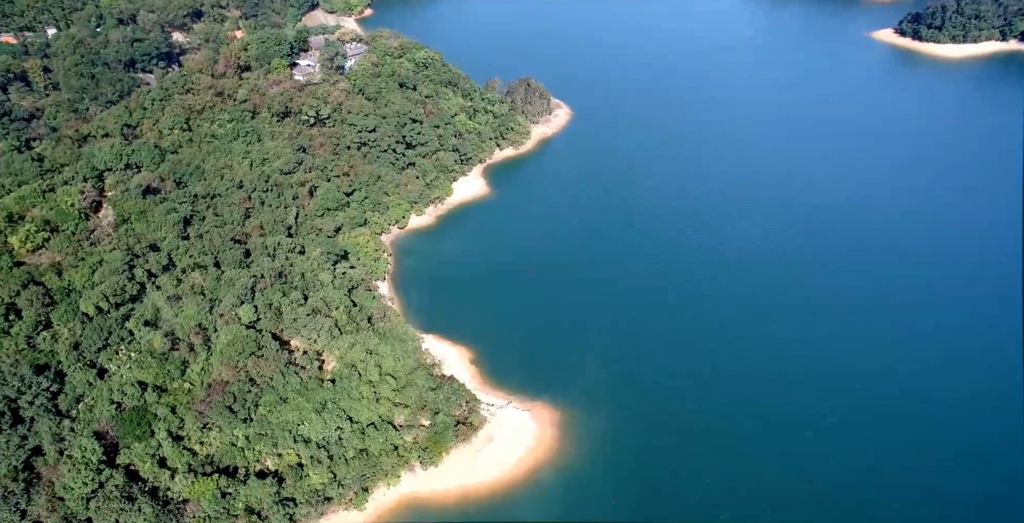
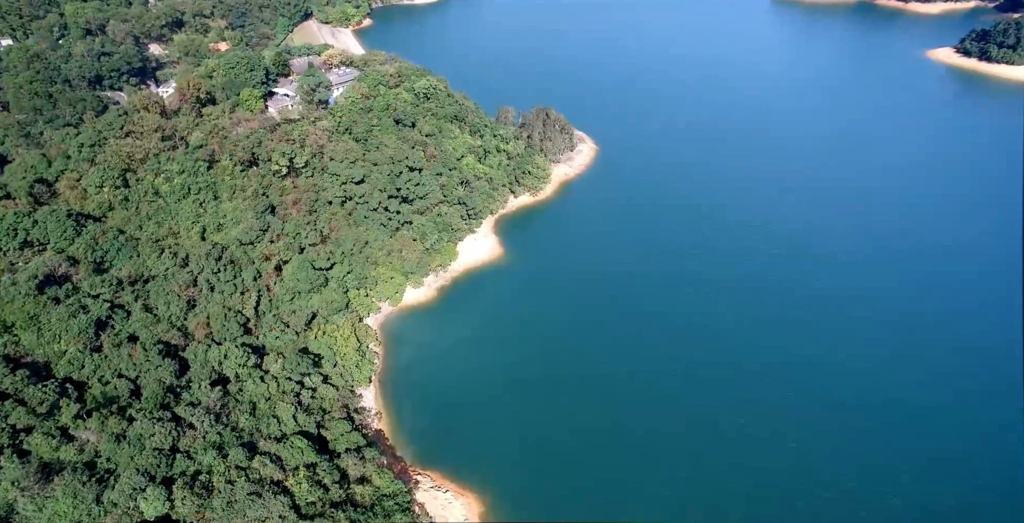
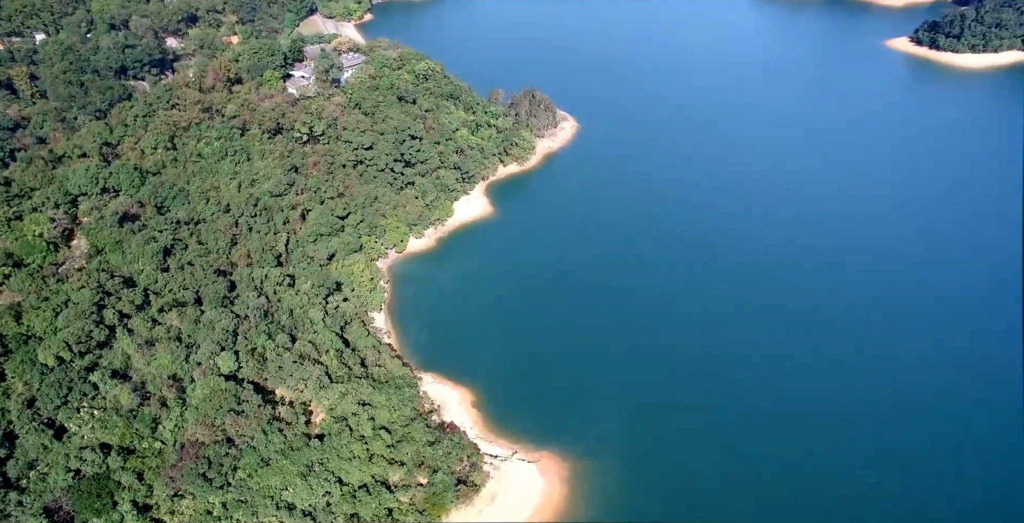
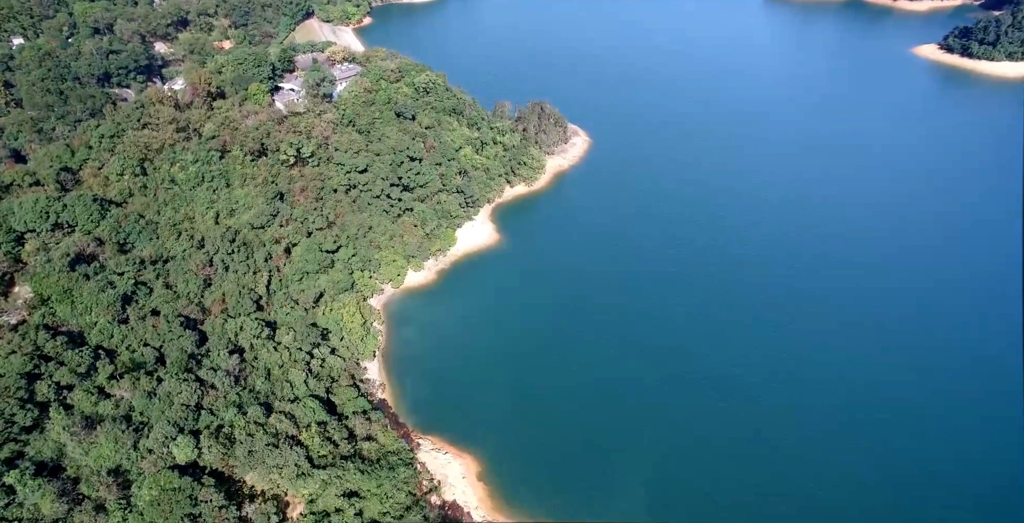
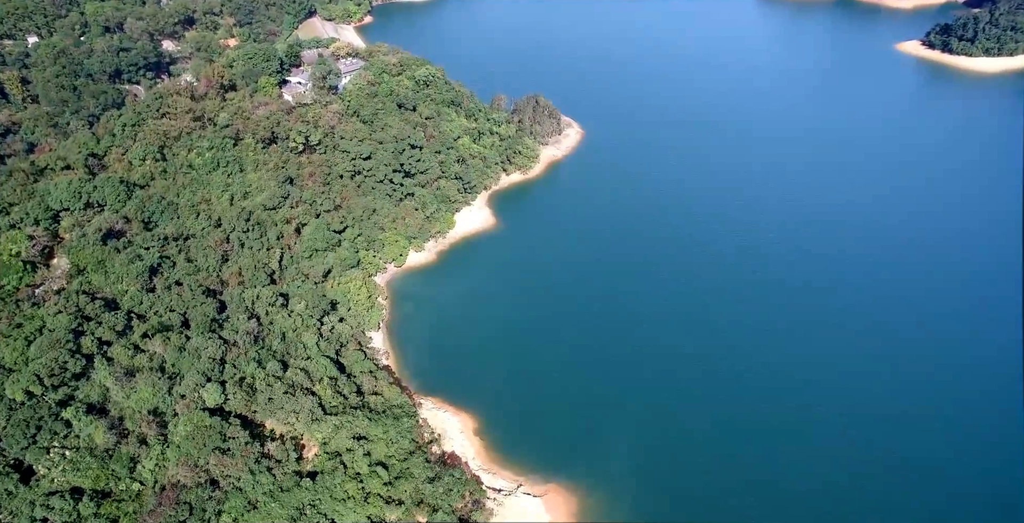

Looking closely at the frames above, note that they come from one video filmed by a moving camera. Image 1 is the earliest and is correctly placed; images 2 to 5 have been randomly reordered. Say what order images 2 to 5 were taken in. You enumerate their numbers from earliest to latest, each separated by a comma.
3, 5, 4, 2
